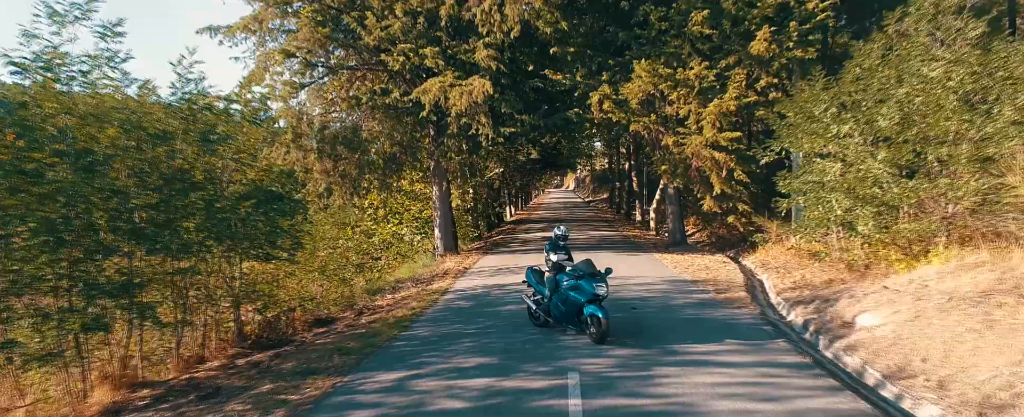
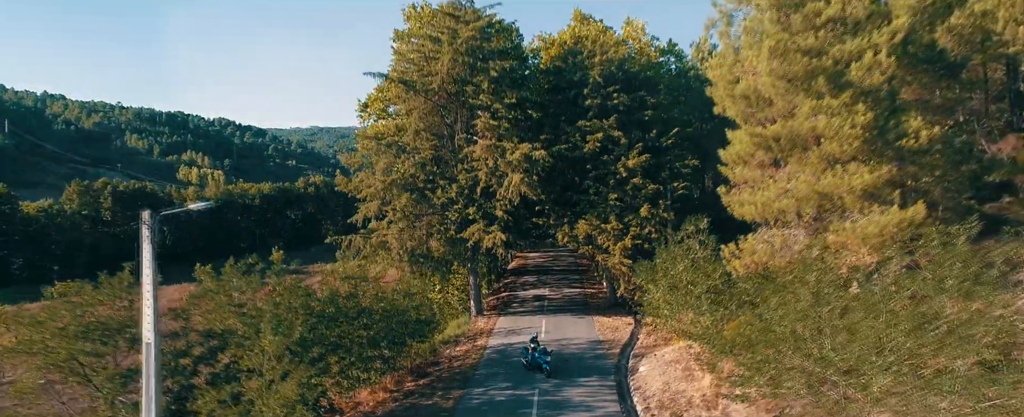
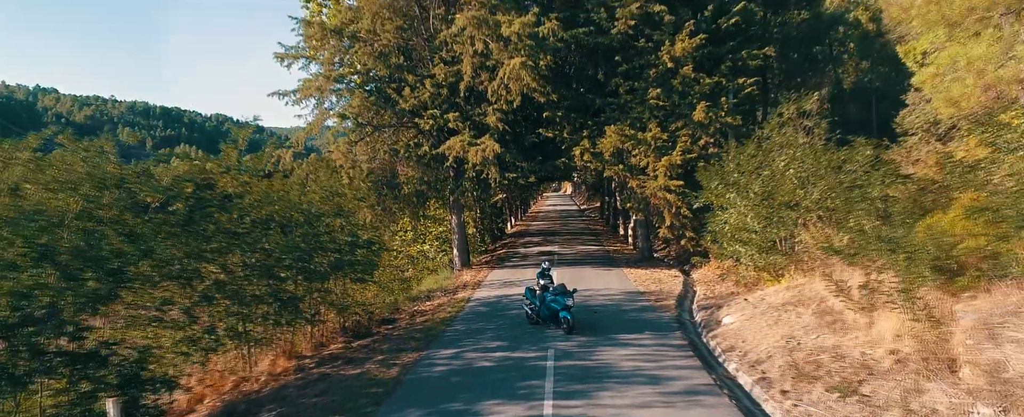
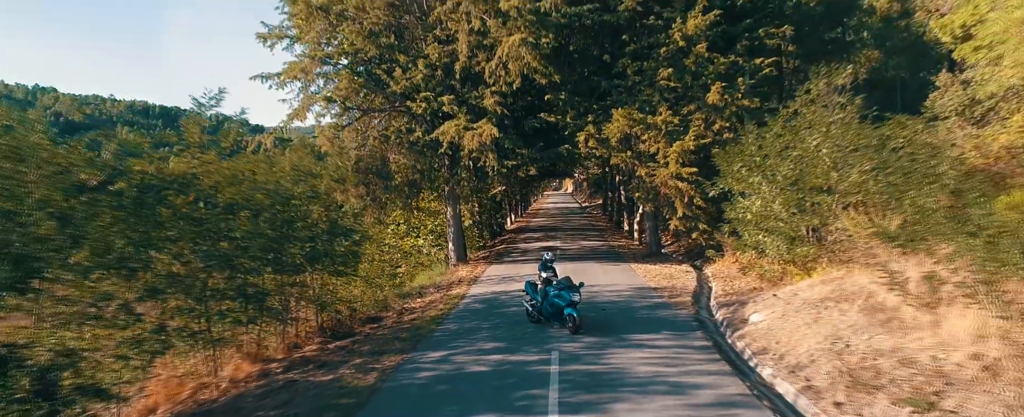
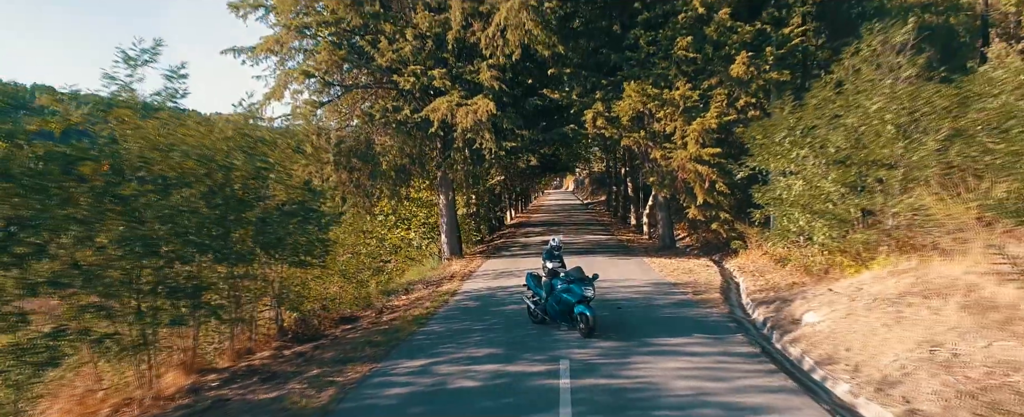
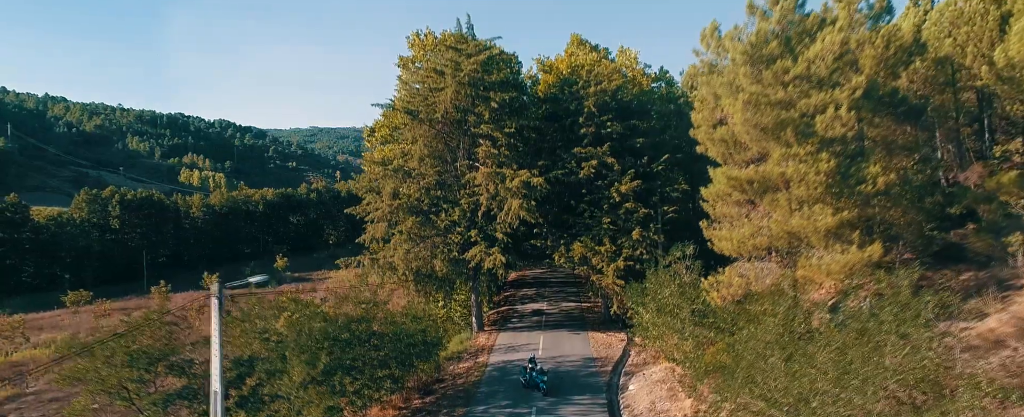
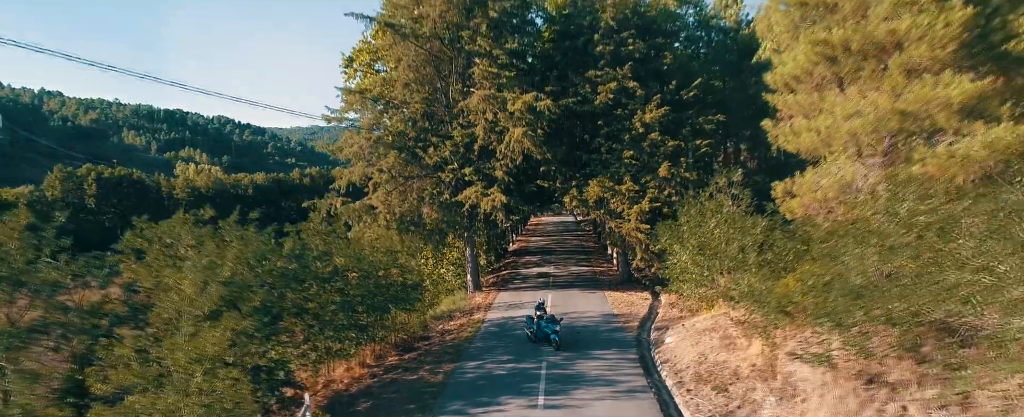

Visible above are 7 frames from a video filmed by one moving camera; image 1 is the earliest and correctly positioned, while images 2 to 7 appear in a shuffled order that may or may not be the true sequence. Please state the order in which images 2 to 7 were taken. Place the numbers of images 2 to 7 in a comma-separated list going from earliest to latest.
5, 4, 3, 7, 2, 6
